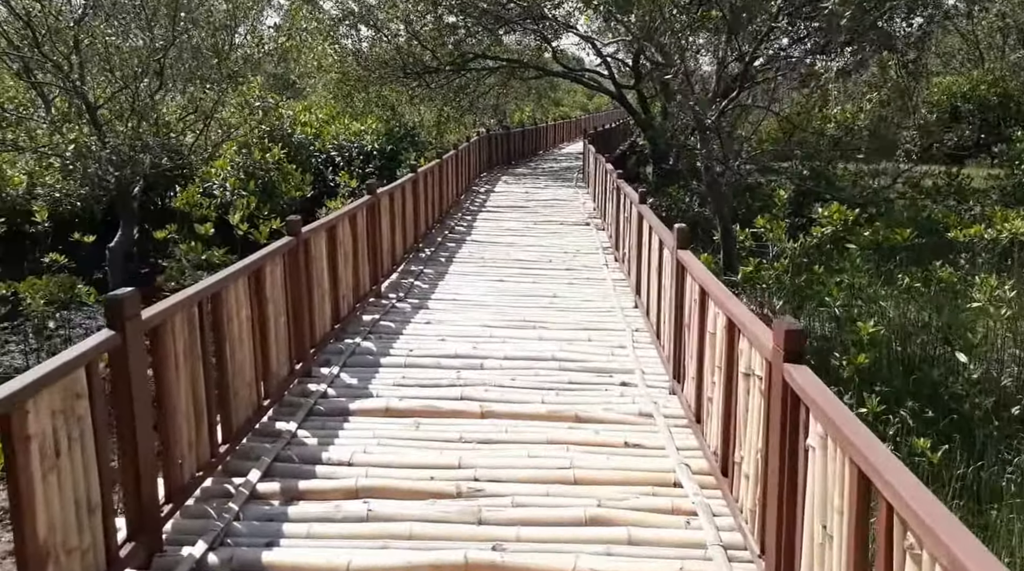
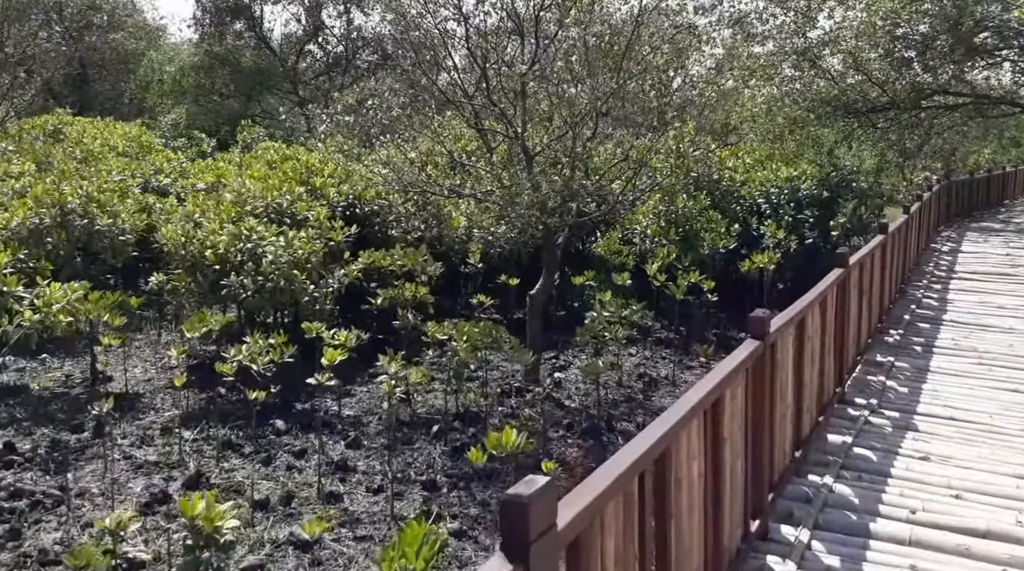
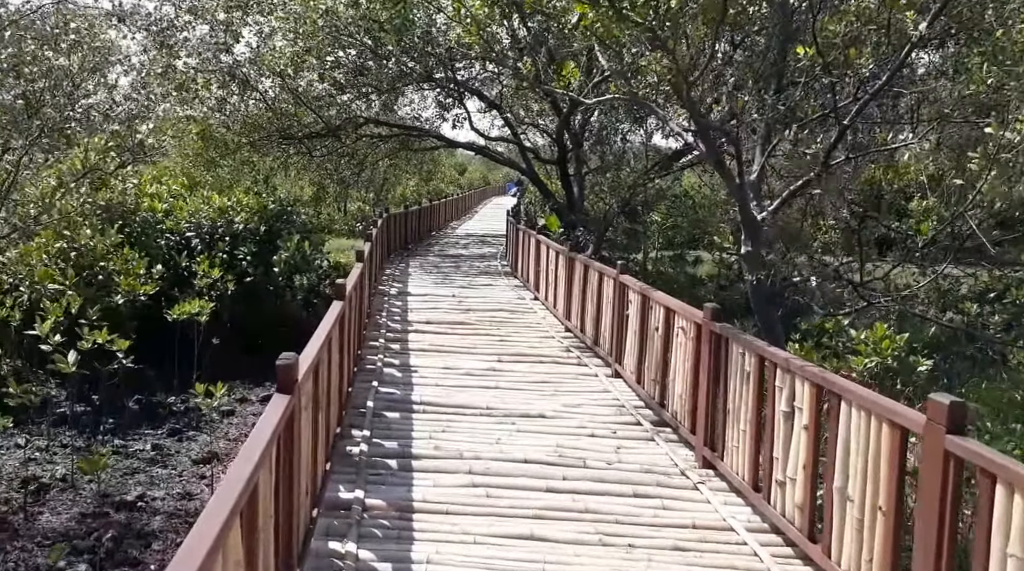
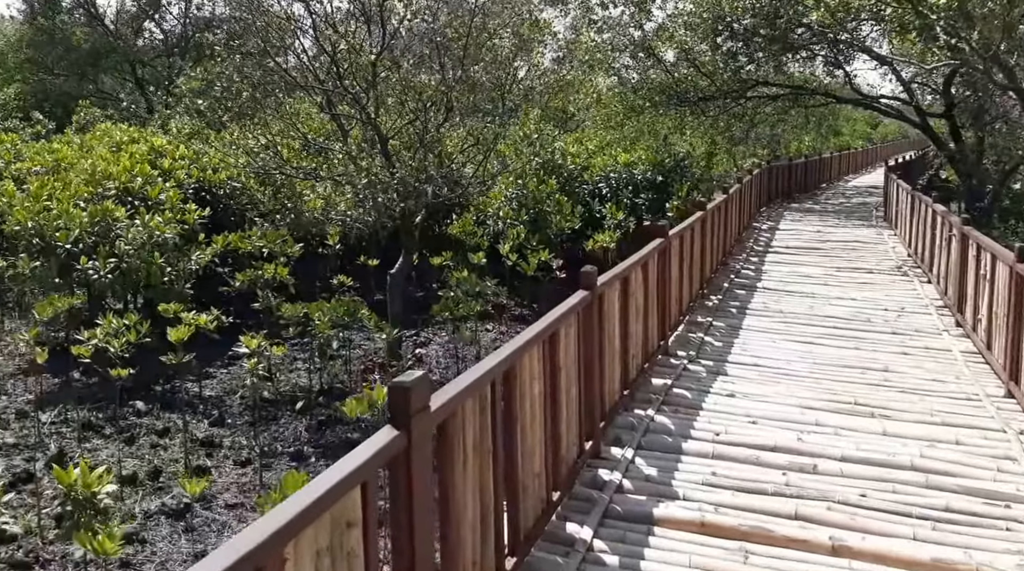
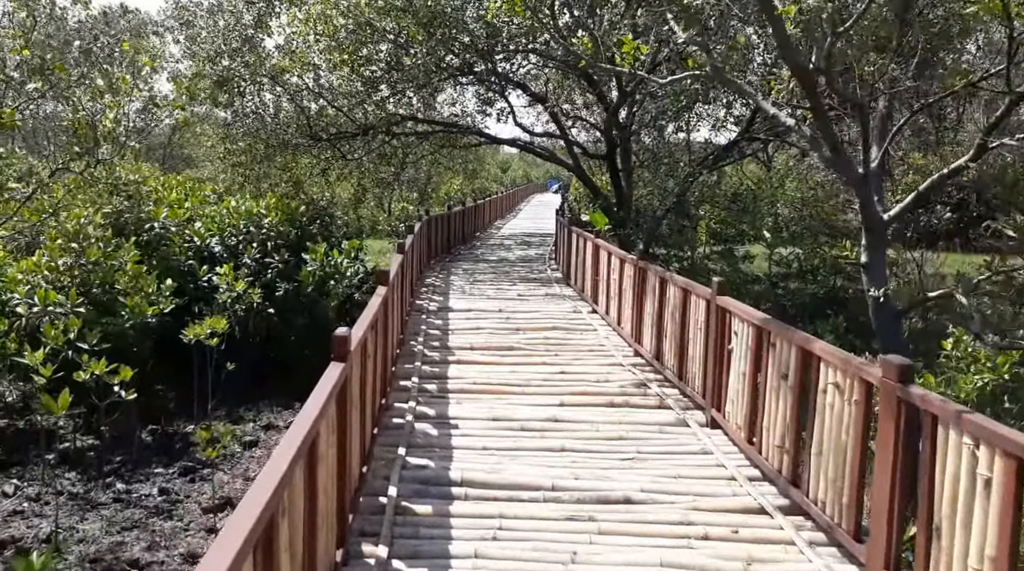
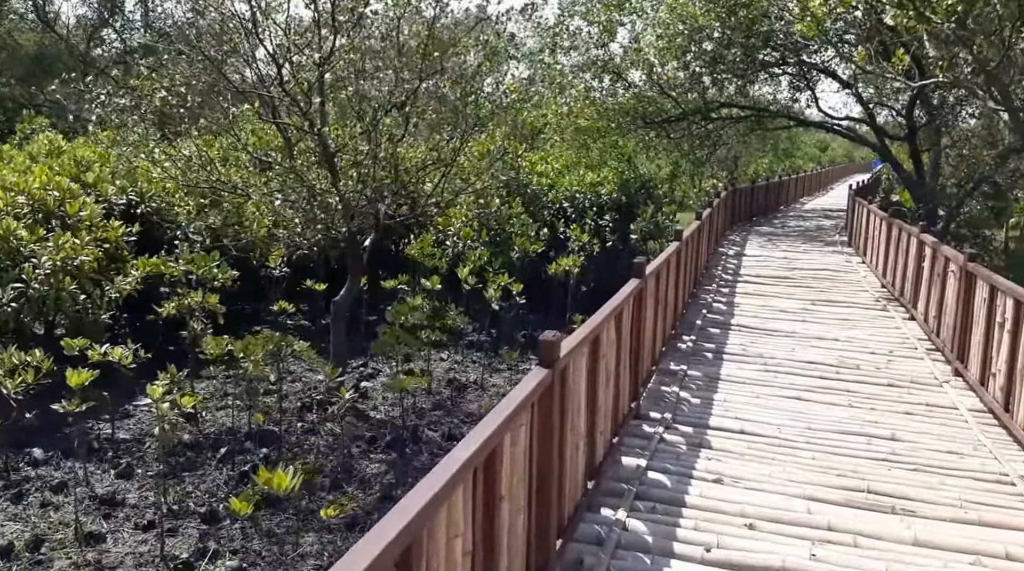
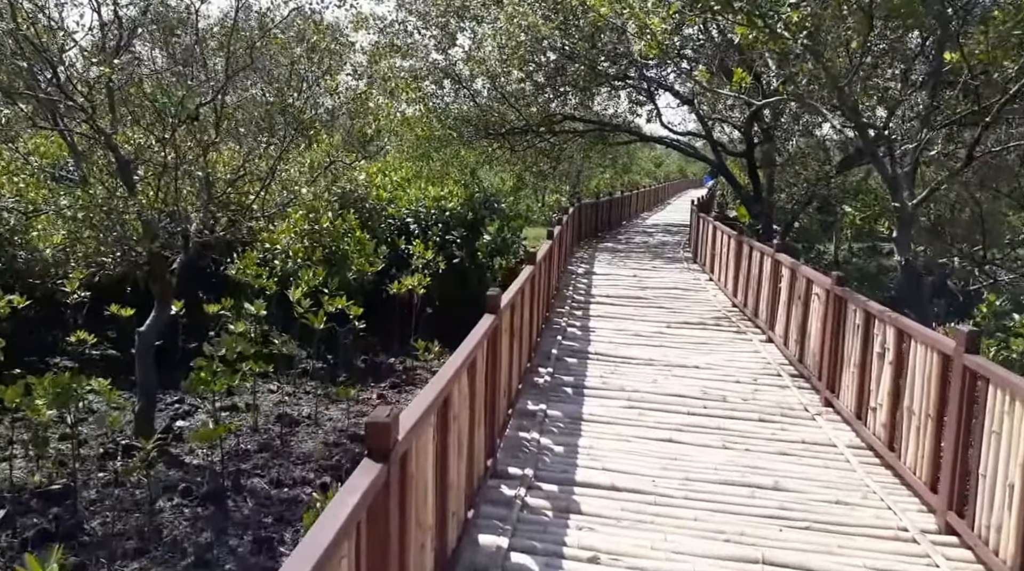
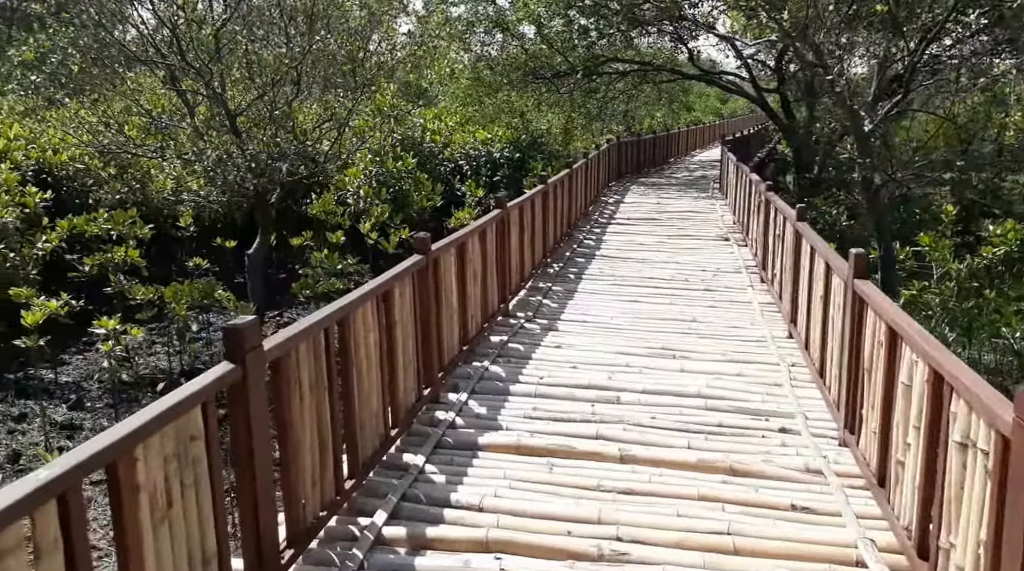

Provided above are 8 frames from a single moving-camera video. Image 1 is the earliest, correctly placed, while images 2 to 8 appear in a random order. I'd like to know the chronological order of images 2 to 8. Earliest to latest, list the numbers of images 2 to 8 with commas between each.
8, 4, 2, 6, 7, 3, 5
